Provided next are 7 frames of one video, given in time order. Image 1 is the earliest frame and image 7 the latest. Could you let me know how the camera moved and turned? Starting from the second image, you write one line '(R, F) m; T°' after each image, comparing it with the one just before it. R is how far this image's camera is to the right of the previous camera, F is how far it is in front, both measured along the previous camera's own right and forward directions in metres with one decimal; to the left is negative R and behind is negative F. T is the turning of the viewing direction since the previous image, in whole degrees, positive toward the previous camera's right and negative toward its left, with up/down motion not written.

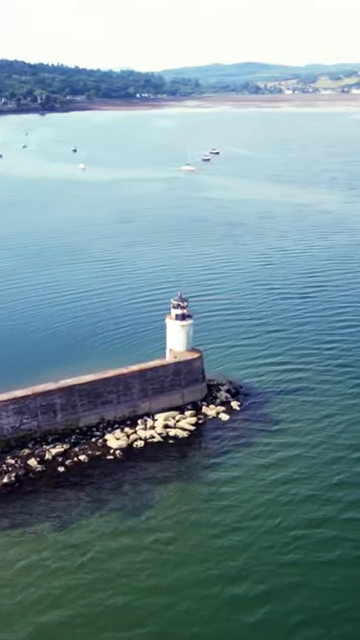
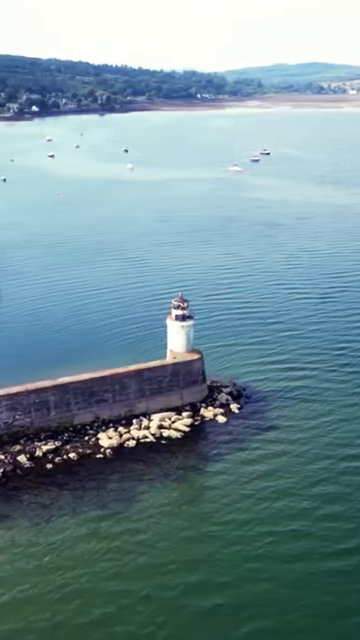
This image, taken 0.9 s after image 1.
(+1.9, +0.1) m; -4°
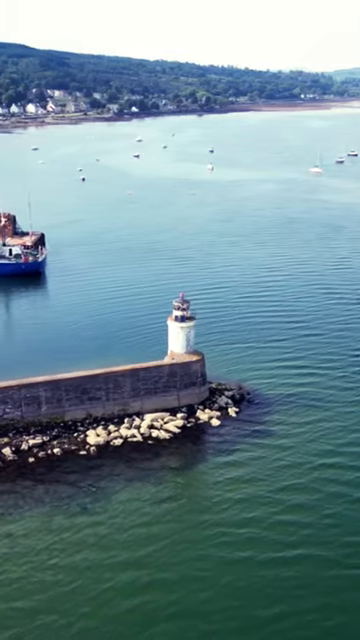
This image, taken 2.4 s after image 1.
(+3.1, +0.3) m; -7°
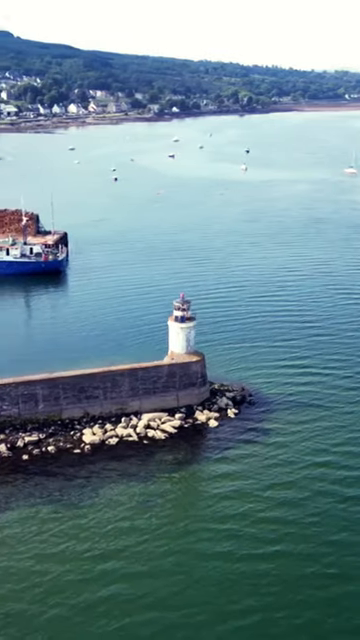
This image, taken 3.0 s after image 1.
(+1.3, +0.1) m; -3°
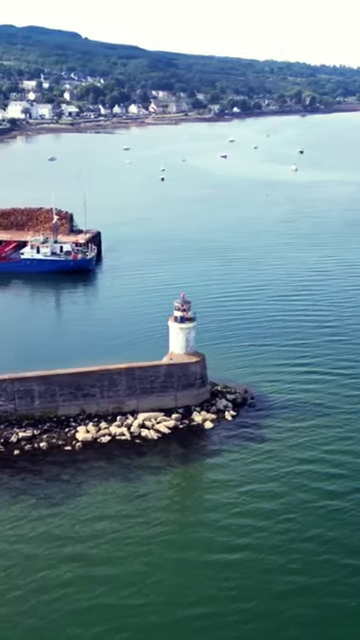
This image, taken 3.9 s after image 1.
(+1.9, +0.1) m; -4°
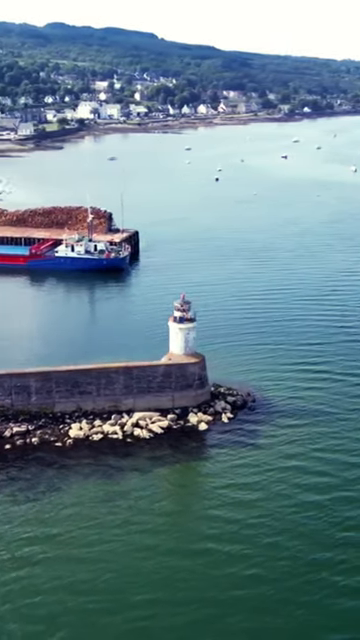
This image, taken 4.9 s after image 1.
(+2.2, +0.2) m; -5°
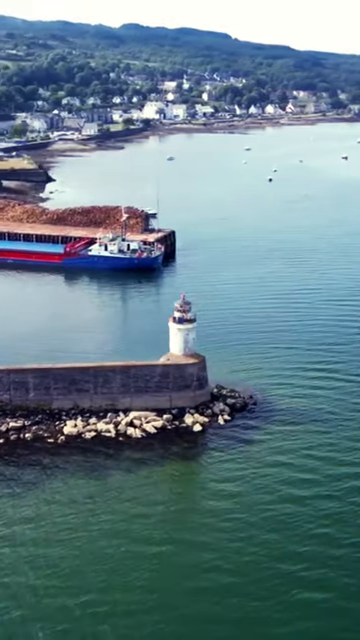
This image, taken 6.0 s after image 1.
(+2.2, +0.1) m; -5°
